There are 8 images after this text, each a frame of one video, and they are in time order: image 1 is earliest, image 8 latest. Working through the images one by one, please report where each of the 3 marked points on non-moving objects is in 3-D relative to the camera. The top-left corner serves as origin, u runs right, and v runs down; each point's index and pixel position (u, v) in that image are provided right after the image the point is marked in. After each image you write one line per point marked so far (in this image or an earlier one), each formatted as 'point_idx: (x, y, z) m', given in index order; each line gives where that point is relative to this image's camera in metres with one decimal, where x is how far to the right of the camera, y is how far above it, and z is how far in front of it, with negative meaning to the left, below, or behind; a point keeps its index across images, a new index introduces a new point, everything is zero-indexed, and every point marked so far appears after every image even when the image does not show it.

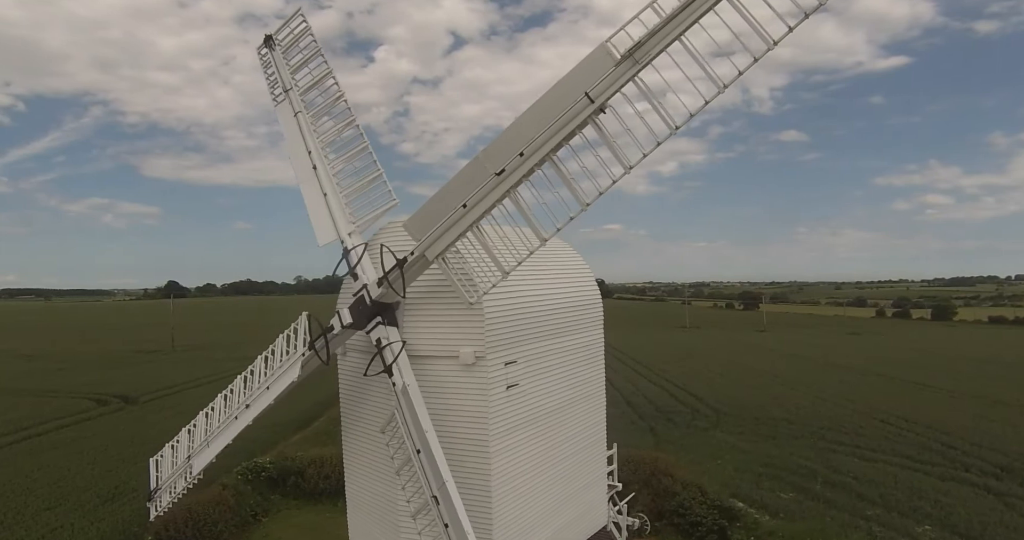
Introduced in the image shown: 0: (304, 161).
0: (-2.6, +1.2, +6.9) m
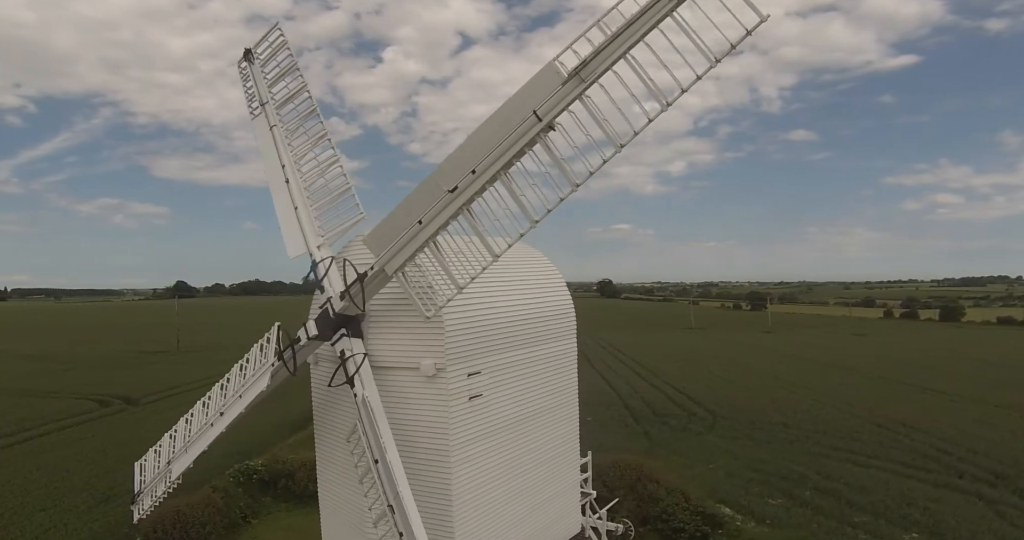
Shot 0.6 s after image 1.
0: (-2.9, +1.1, +7.0) m
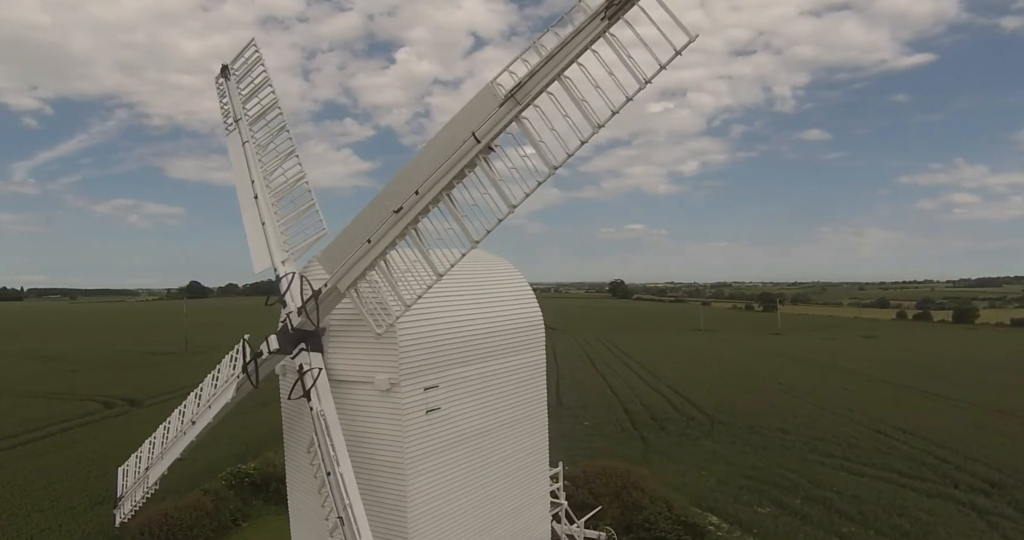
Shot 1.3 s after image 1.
0: (-3.3, +0.9, +7.1) m
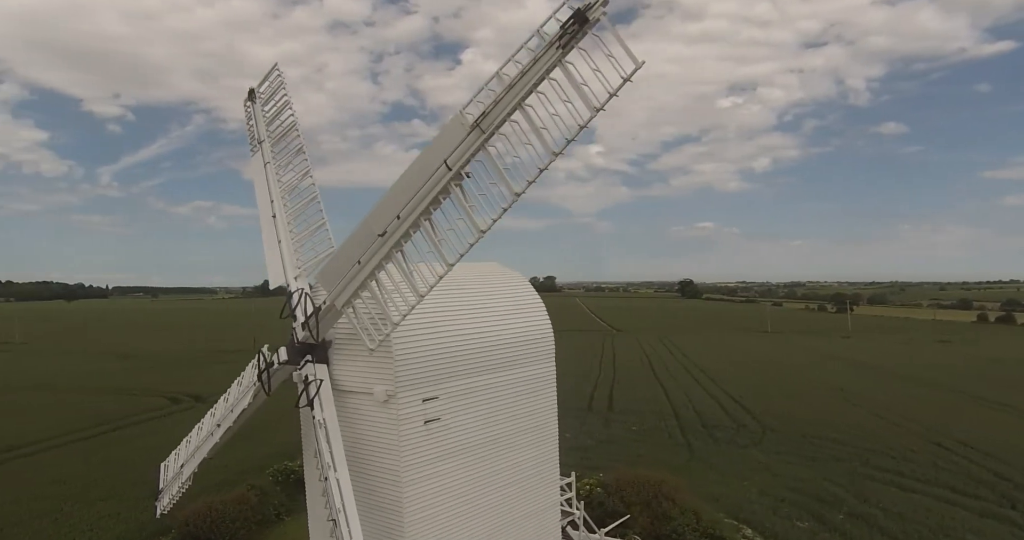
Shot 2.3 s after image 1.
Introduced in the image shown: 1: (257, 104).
0: (-3.2, +0.8, +7.5) m
1: (-3.8, +2.5, +8.7) m
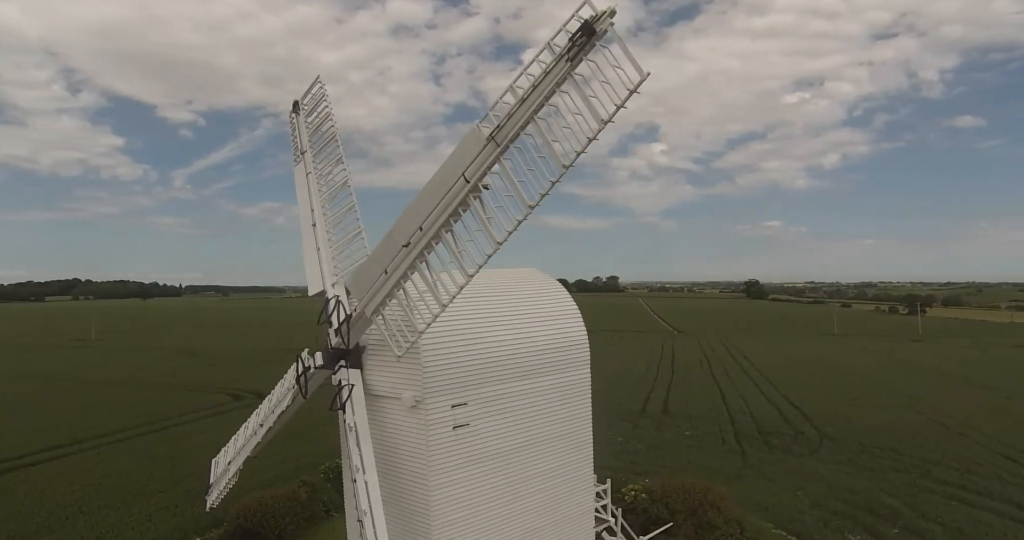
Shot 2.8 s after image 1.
0: (-2.7, +0.7, +7.8) m
1: (-3.3, +2.4, +9.0) m
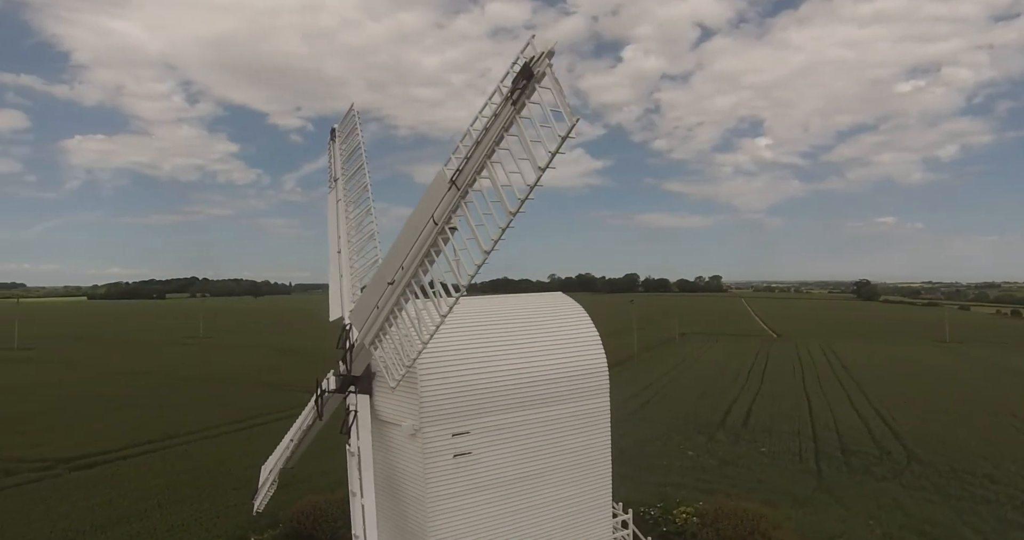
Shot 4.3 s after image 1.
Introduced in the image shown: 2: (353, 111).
0: (-2.4, +0.4, +8.1) m
1: (-2.8, +2.1, +9.4) m
2: (-2.7, +2.7, +9.8) m
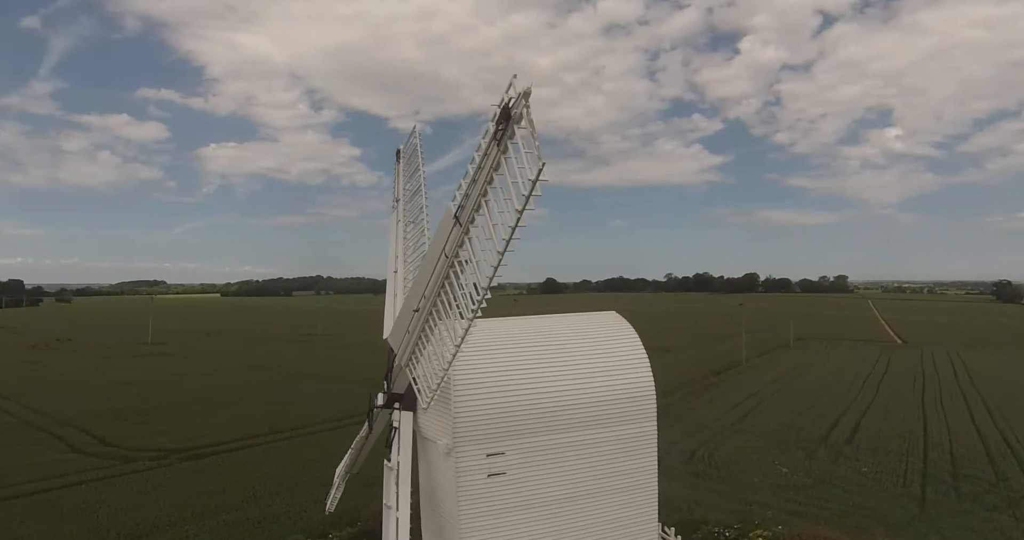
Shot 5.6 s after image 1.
0: (-1.7, +0.1, +8.5) m
1: (-1.9, +1.8, +9.8) m
2: (-1.7, +2.4, +10.2) m
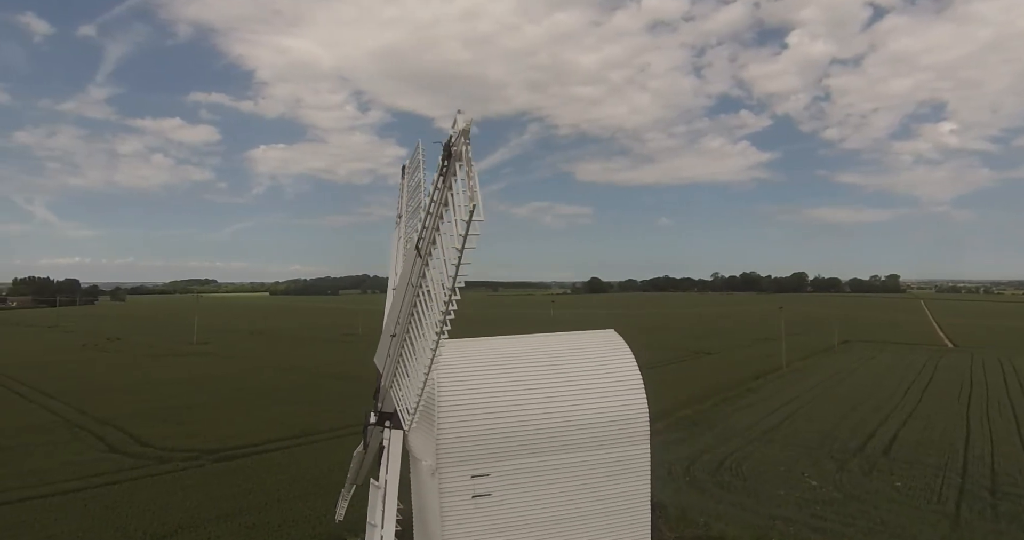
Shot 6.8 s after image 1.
0: (-1.8, -0.1, +8.7) m
1: (-1.9, +1.6, +10.0) m
2: (-1.7, +2.2, +10.4) m
